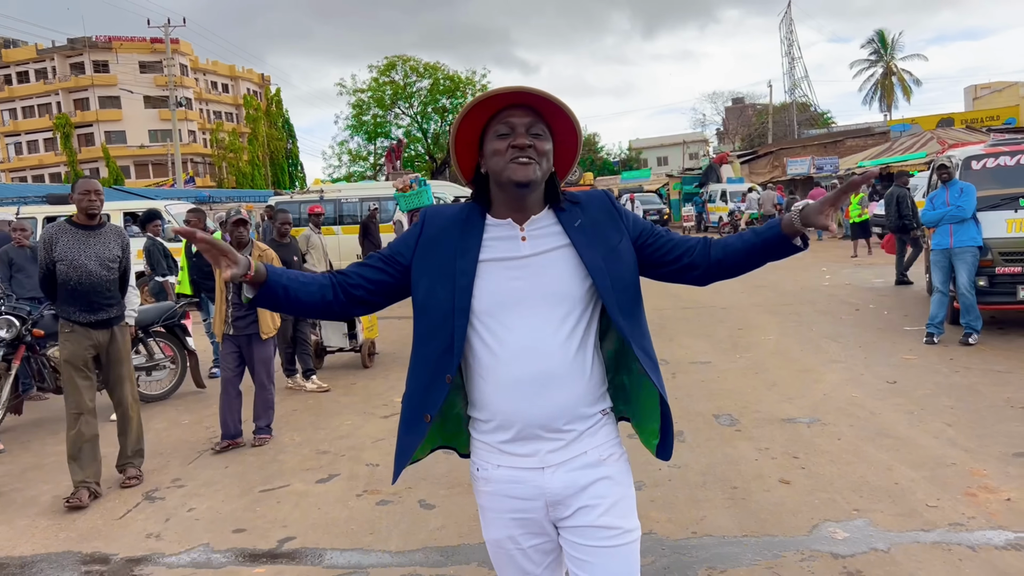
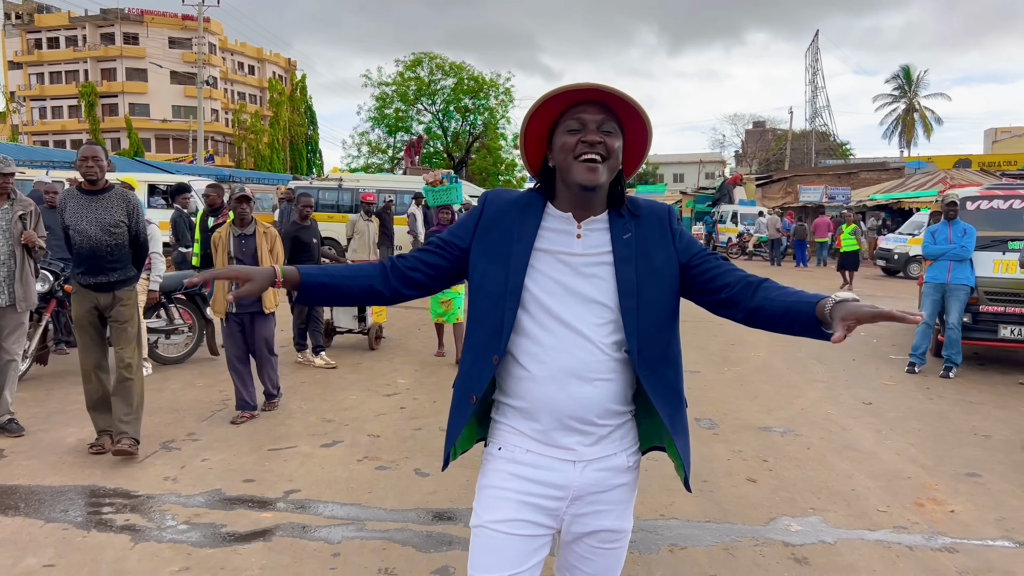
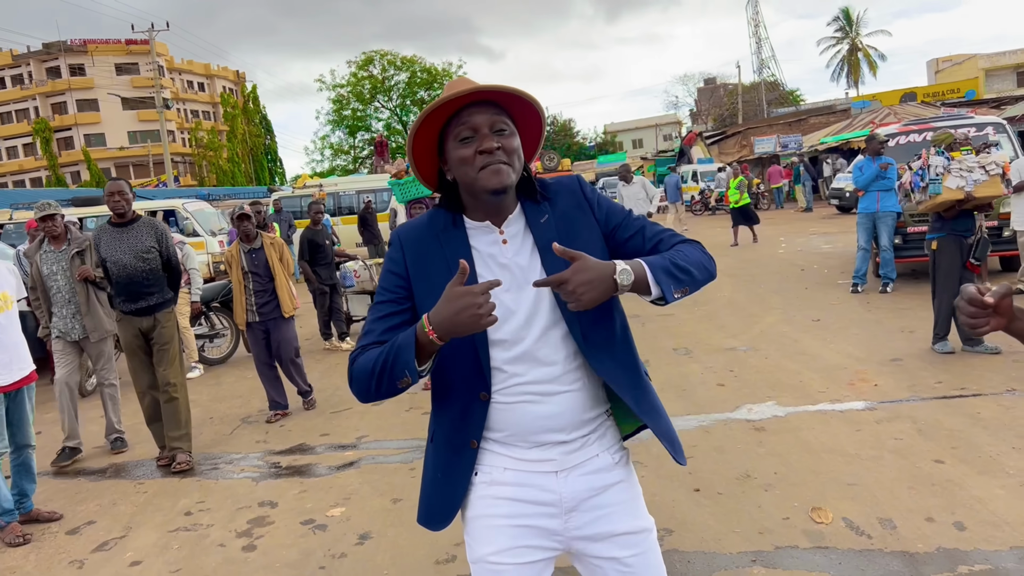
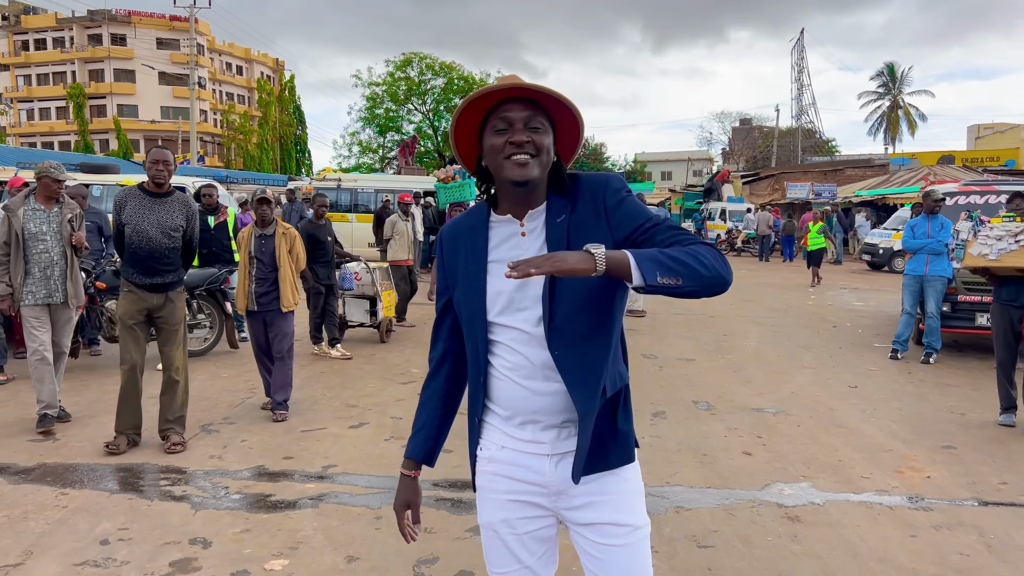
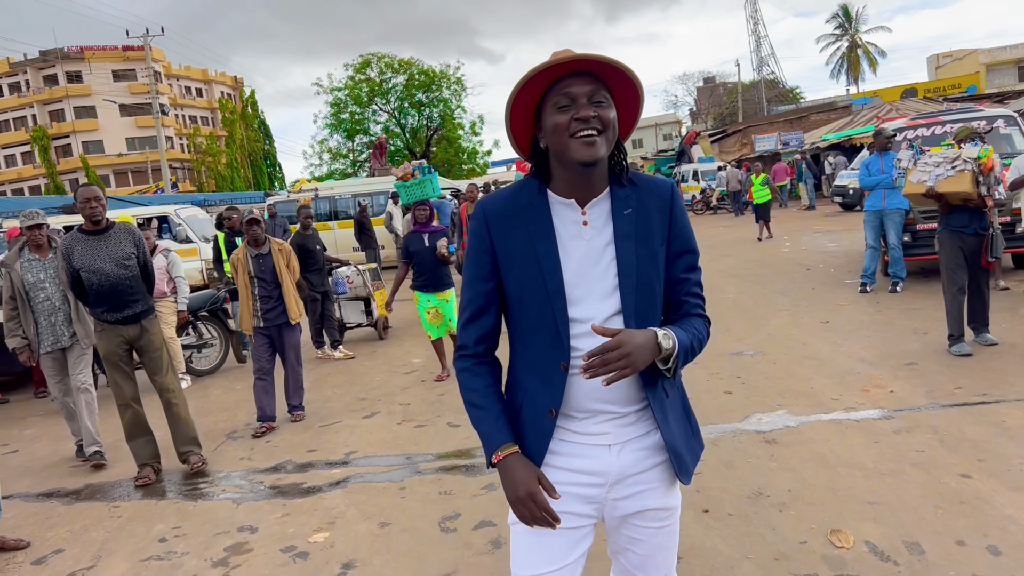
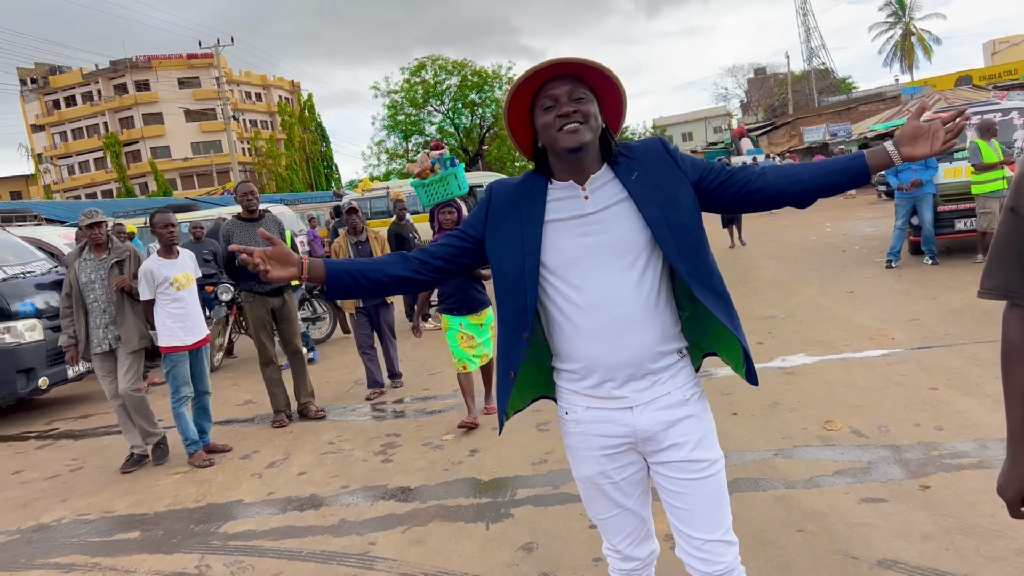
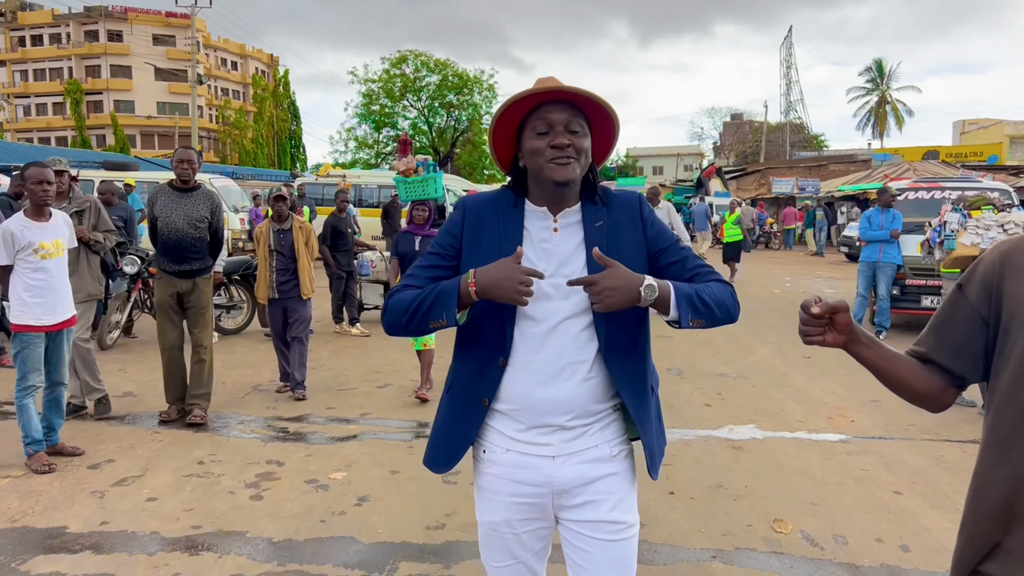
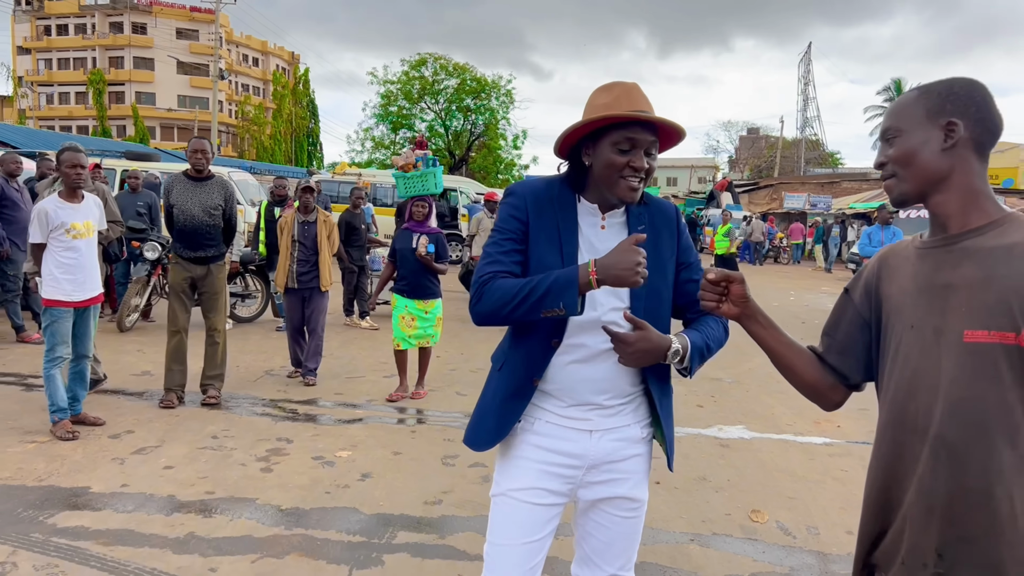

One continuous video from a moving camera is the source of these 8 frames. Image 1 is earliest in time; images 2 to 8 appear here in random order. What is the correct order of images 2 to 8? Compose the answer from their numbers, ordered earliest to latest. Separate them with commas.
2, 4, 5, 3, 7, 8, 6
